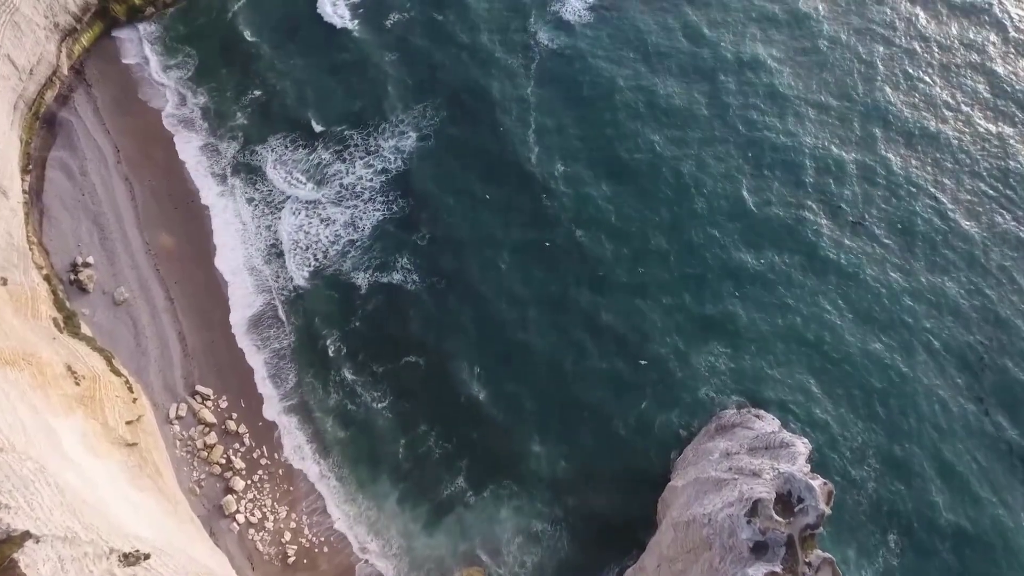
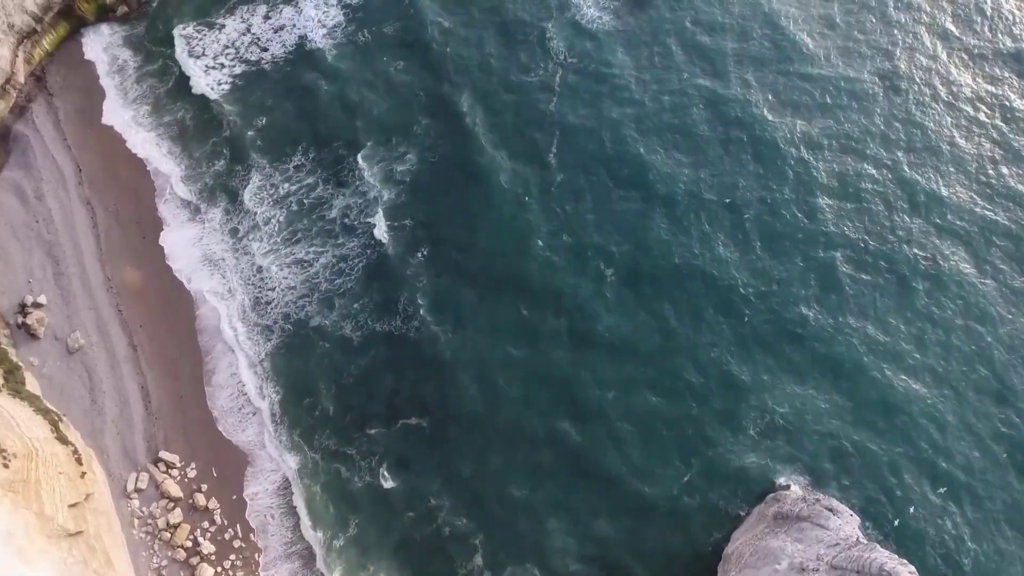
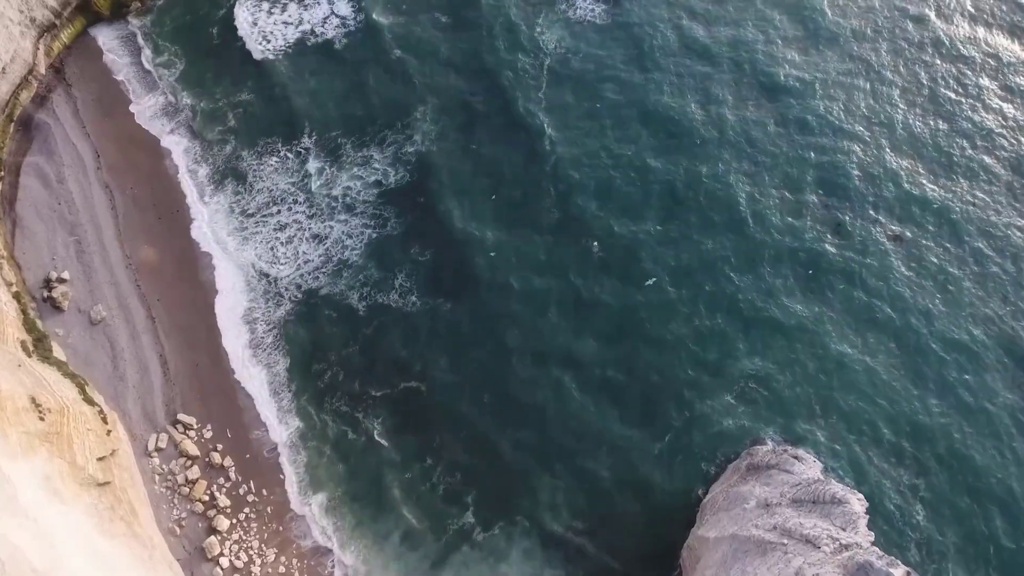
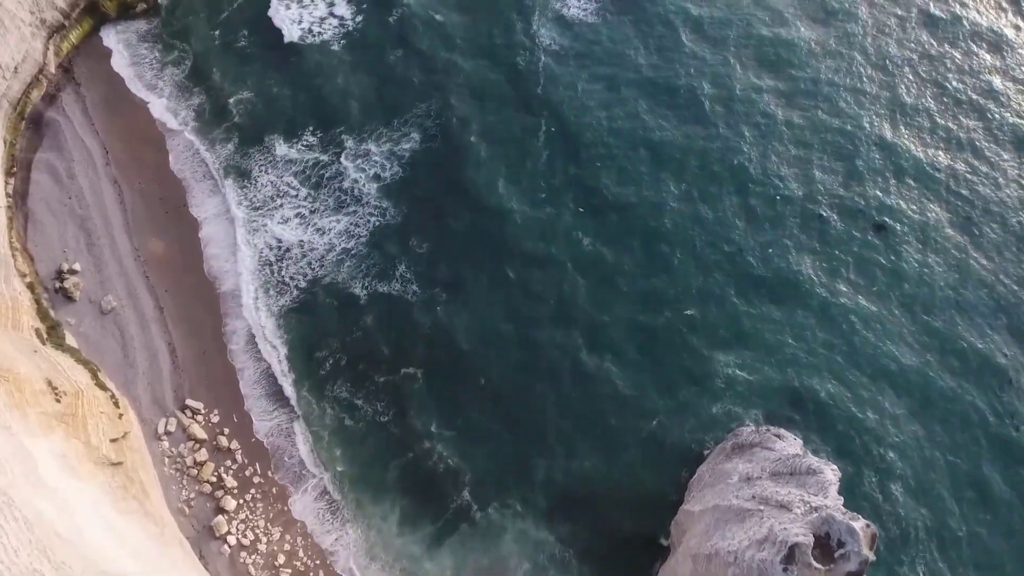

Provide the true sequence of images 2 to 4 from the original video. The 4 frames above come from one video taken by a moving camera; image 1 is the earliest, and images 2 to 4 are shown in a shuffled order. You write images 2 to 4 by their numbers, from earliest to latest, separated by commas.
4, 3, 2
